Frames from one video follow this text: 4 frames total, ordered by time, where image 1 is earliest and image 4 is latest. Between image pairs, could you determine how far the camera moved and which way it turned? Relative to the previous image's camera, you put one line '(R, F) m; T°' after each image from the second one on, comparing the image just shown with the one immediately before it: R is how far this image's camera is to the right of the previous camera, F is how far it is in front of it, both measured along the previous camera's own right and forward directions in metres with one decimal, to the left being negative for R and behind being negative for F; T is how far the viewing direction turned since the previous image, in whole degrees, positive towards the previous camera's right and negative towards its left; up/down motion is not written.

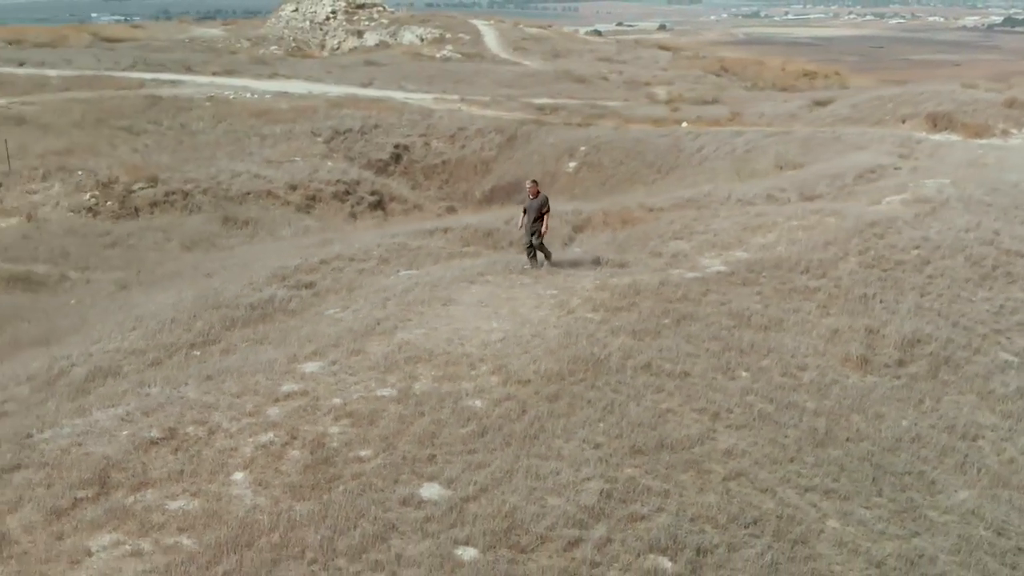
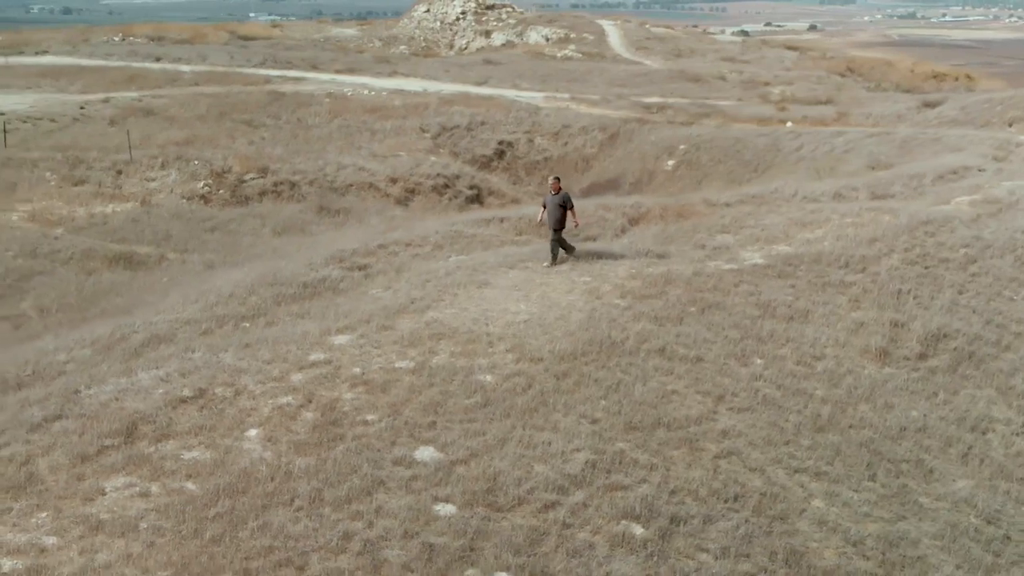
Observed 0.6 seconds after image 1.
(+1.2, -0.6) m; -6°
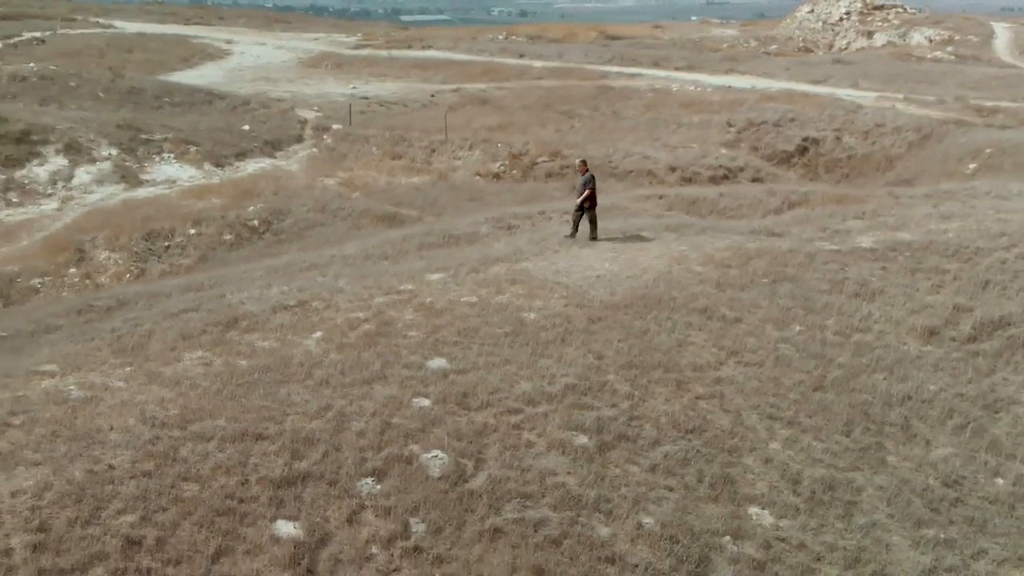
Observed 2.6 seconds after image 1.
(+4.1, -1.5) m; -19°
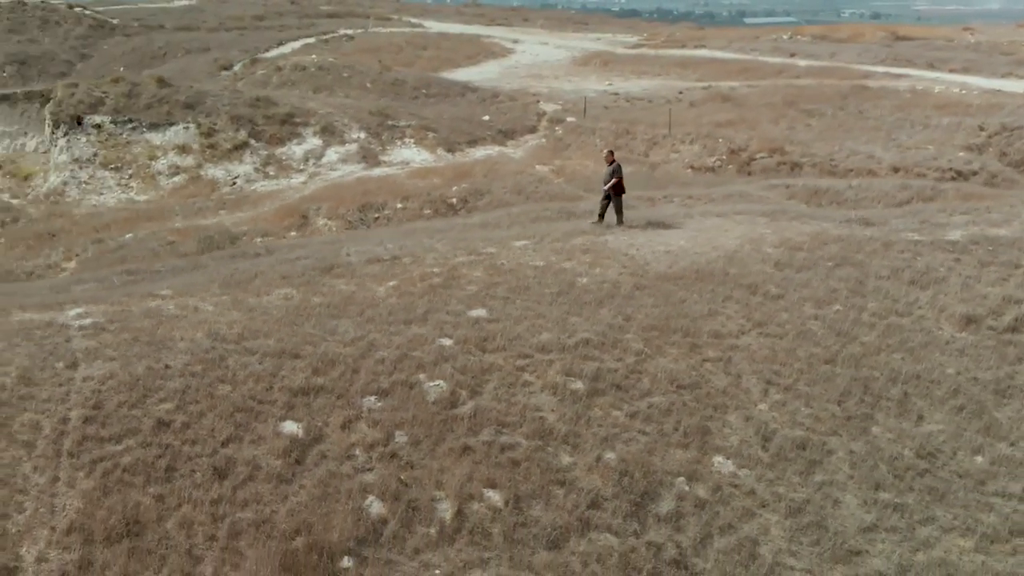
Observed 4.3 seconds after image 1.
(+3.4, -1.2) m; -15°
